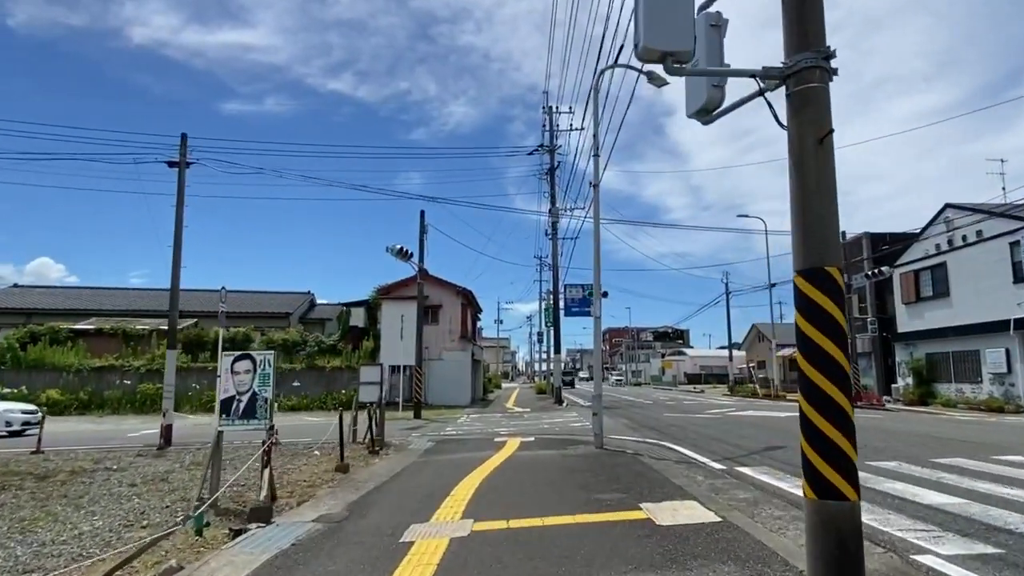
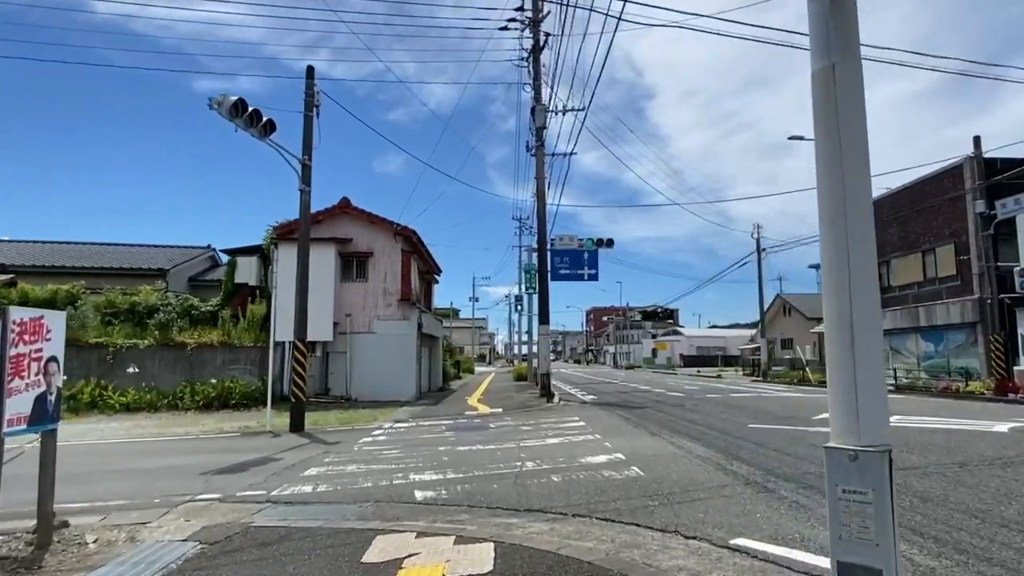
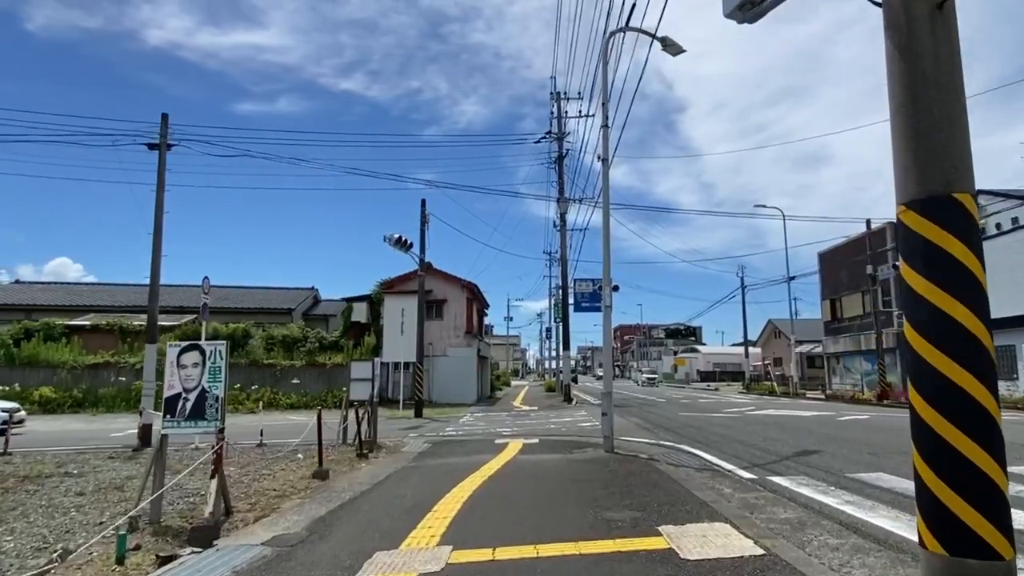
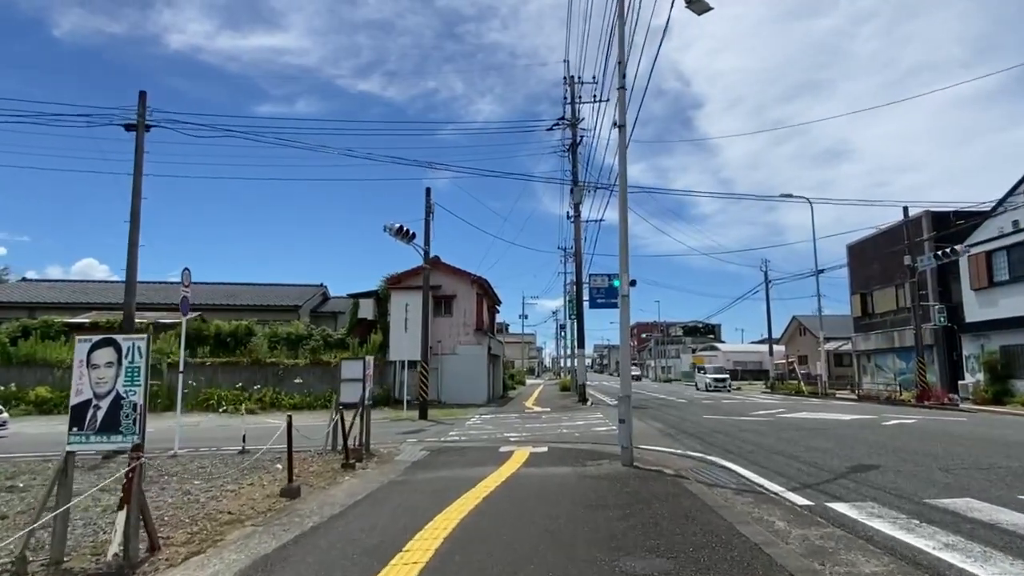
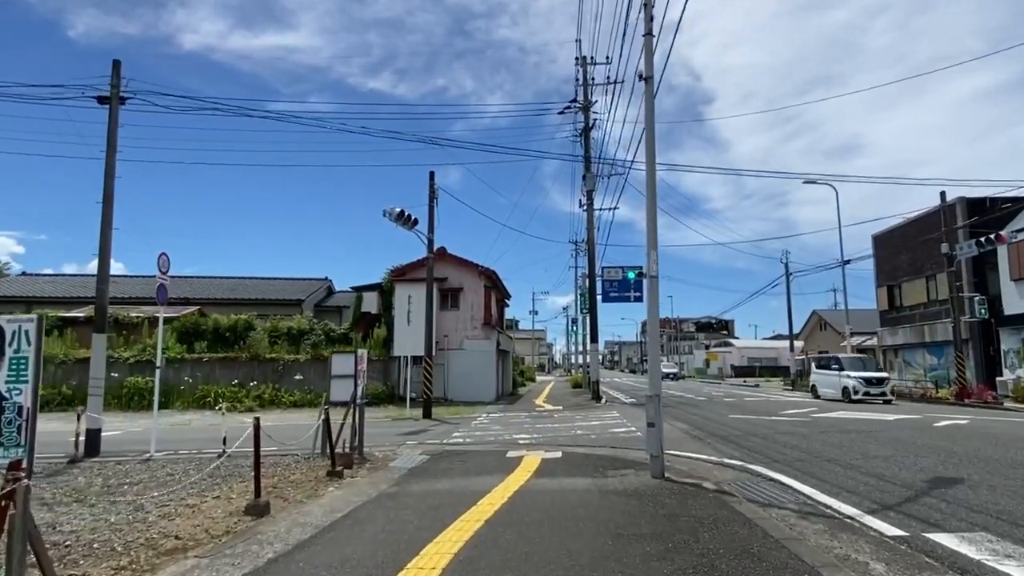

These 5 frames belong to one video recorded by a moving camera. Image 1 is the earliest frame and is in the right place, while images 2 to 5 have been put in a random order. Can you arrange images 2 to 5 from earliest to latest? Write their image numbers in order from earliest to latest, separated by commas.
3, 4, 5, 2
